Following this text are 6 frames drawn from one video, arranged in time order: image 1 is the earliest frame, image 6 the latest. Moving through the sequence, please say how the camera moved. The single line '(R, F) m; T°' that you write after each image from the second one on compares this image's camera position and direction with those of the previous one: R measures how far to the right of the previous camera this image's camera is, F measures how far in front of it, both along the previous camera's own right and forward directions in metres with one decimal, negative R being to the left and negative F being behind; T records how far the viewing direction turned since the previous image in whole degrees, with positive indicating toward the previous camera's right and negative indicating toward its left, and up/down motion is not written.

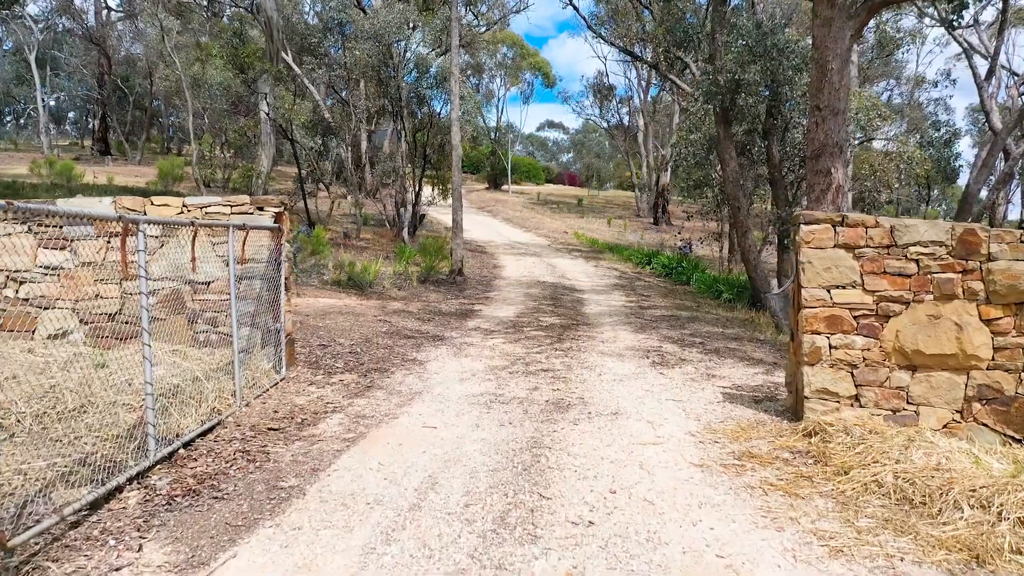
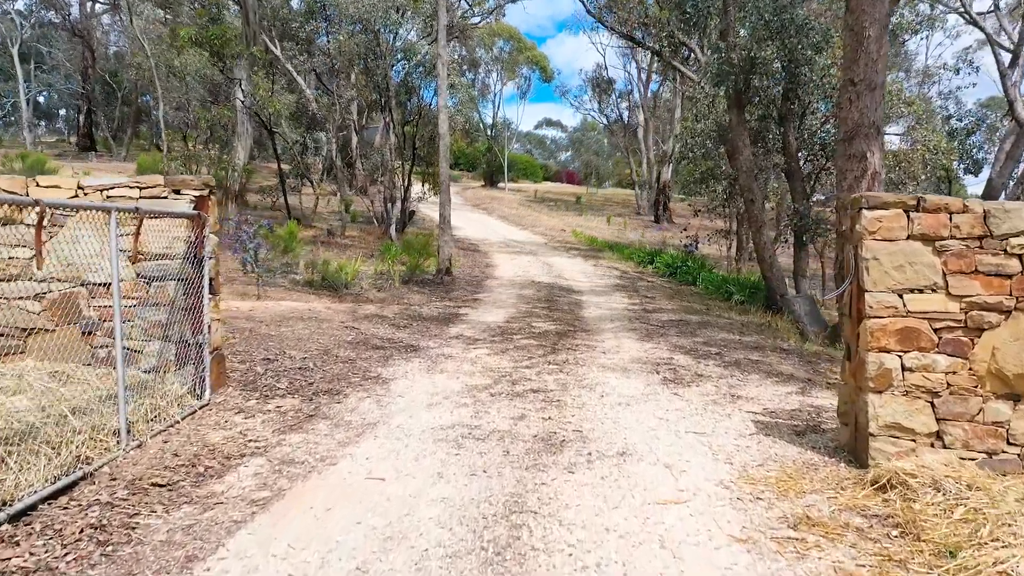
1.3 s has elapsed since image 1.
(+0.1, +1.0) m; 0°
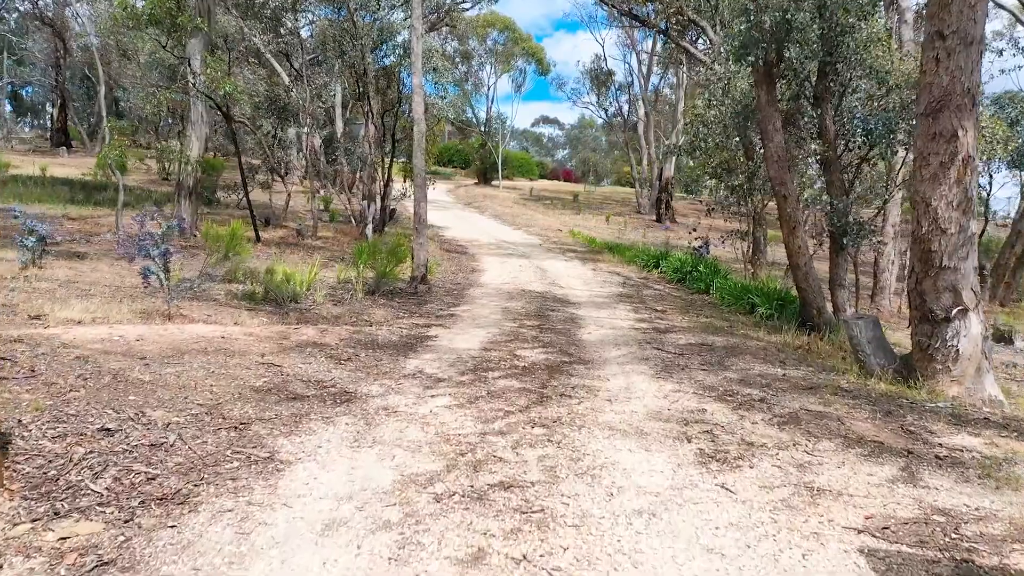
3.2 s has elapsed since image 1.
(+0.2, +1.7) m; 0°
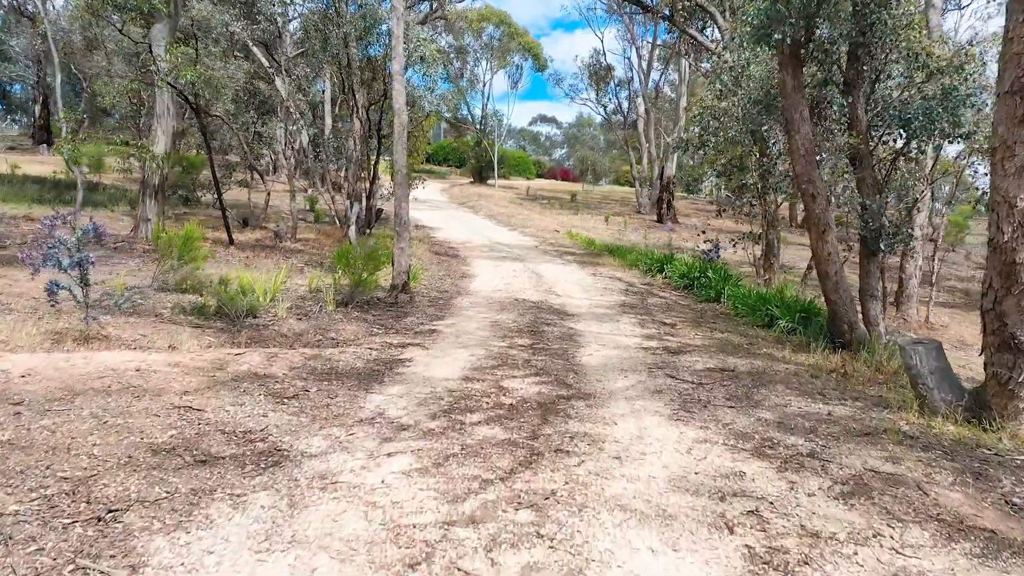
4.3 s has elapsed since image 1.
(+0.1, +1.0) m; 0°
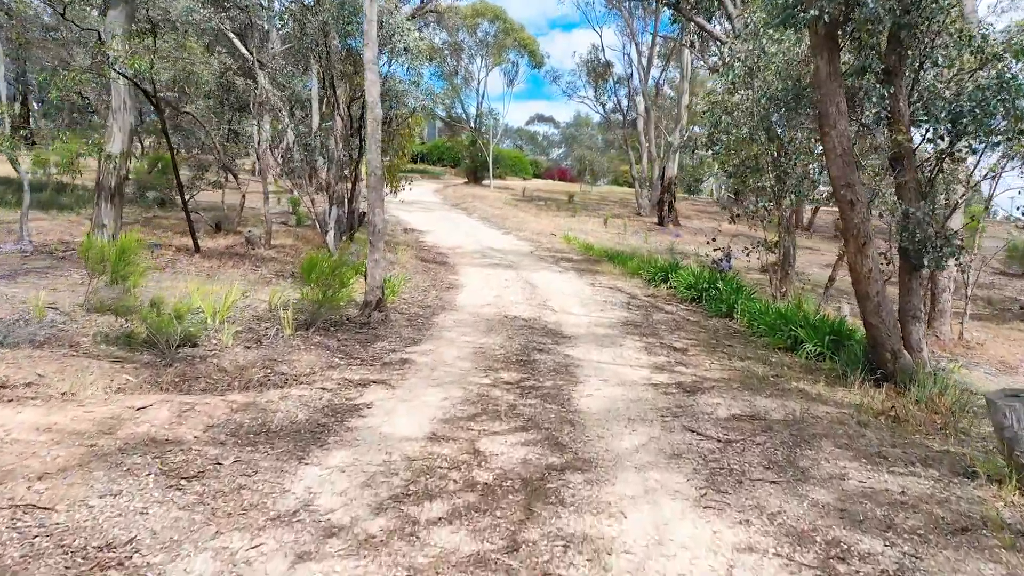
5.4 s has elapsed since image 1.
(+0.1, +1.1) m; 0°
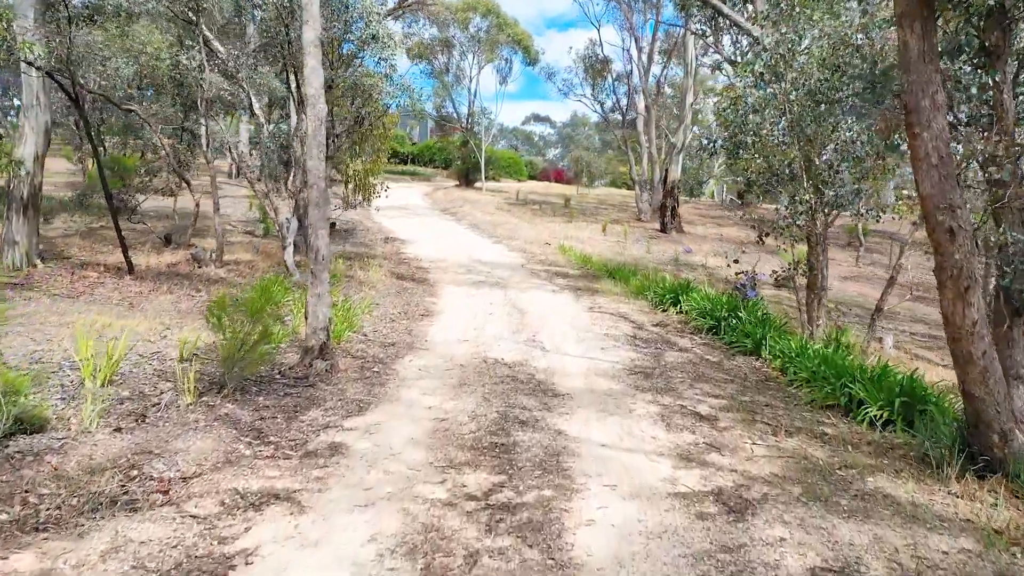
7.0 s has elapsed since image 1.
(+0.2, +1.7) m; 0°
